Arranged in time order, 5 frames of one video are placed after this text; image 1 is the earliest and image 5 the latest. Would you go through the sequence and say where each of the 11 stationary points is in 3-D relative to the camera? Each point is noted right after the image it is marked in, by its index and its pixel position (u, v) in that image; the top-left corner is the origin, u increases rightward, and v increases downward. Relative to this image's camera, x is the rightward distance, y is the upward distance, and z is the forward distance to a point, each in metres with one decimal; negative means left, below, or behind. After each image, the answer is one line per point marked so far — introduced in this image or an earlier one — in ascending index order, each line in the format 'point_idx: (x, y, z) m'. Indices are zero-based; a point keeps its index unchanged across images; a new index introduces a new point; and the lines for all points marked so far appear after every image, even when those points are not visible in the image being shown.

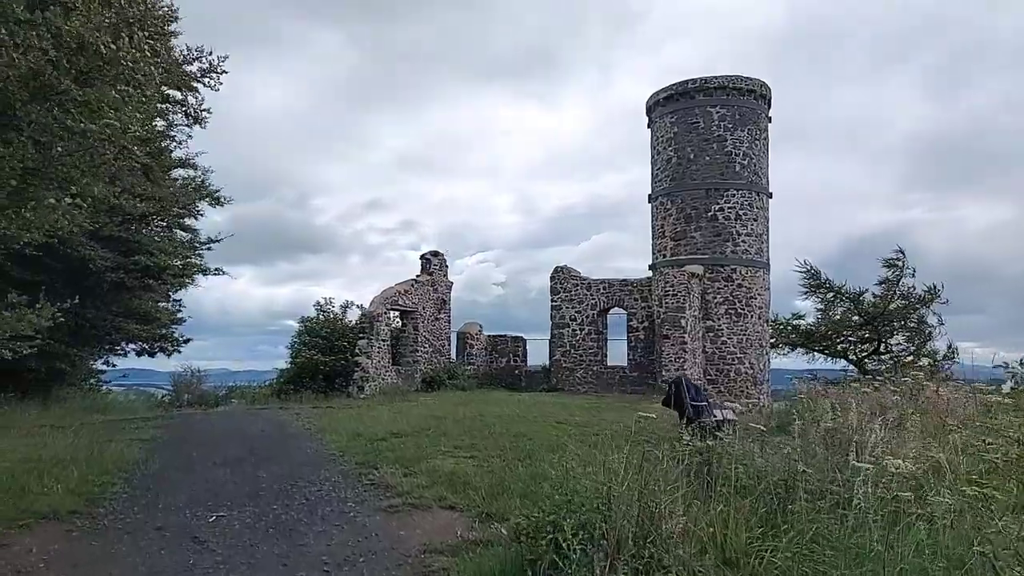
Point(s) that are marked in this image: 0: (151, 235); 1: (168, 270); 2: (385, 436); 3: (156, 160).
0: (-7.6, +1.1, +14.3) m
1: (-7.3, +0.4, +14.4) m
2: (-1.4, -1.7, +7.7) m
3: (-7.6, +2.7, +14.4) m
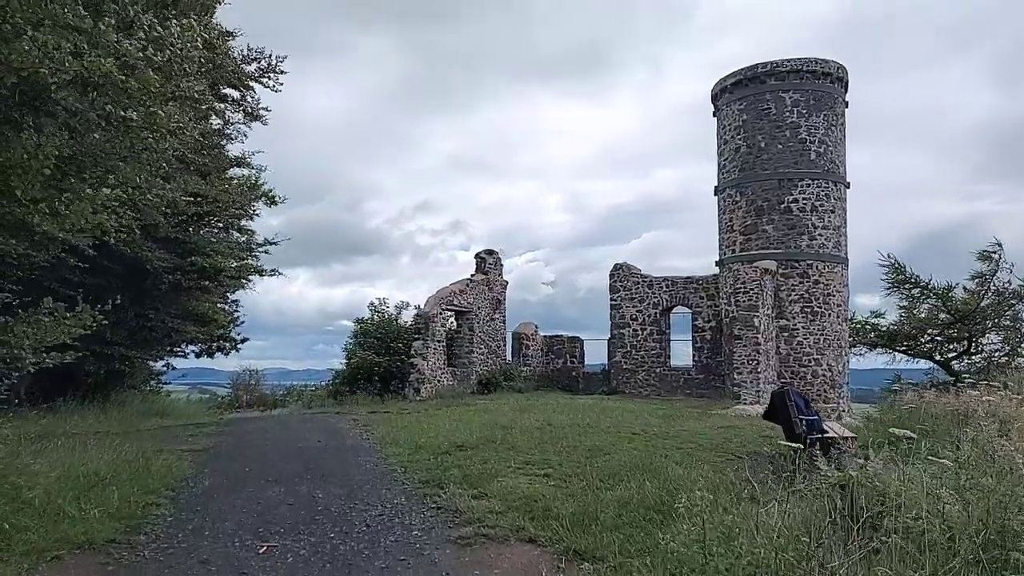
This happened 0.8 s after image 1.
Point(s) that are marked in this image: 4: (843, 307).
0: (-6.3, +1.1, +14.0) m
1: (-6.0, +0.4, +14.2) m
2: (-0.7, -1.7, +7.0) m
3: (-6.3, +2.7, +14.2) m
4: (+9.3, -0.5, +19.2) m
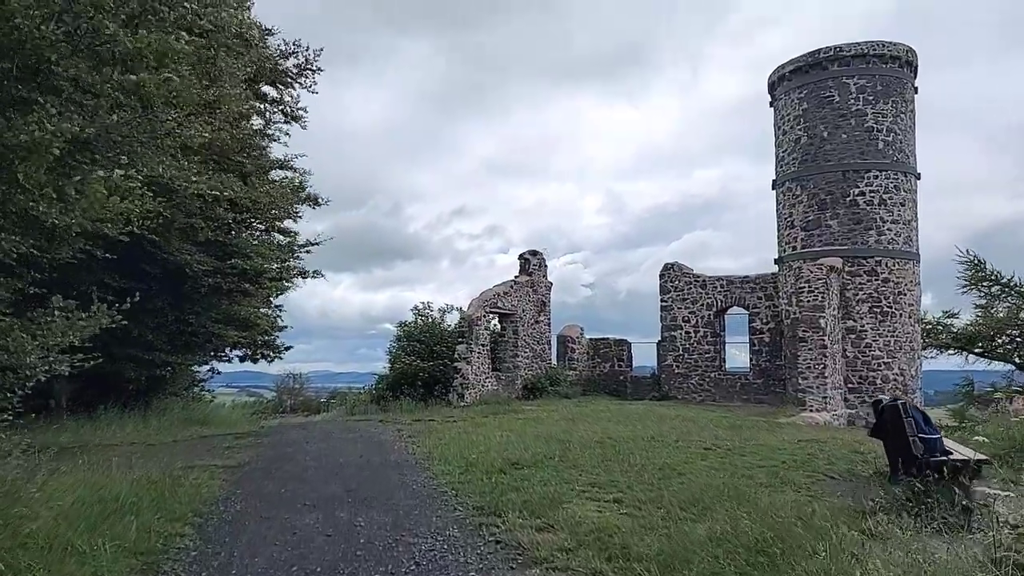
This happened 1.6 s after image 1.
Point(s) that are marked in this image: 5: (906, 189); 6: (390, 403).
0: (-5.3, +1.0, +13.6) m
1: (-5.0, +0.3, +13.8) m
2: (-0.1, -1.7, +6.3) m
3: (-5.4, +2.6, +13.8) m
4: (+10.6, -0.5, +17.9) m
5: (+10.4, +2.6, +18.0) m
6: (-3.6, -3.4, +19.8) m
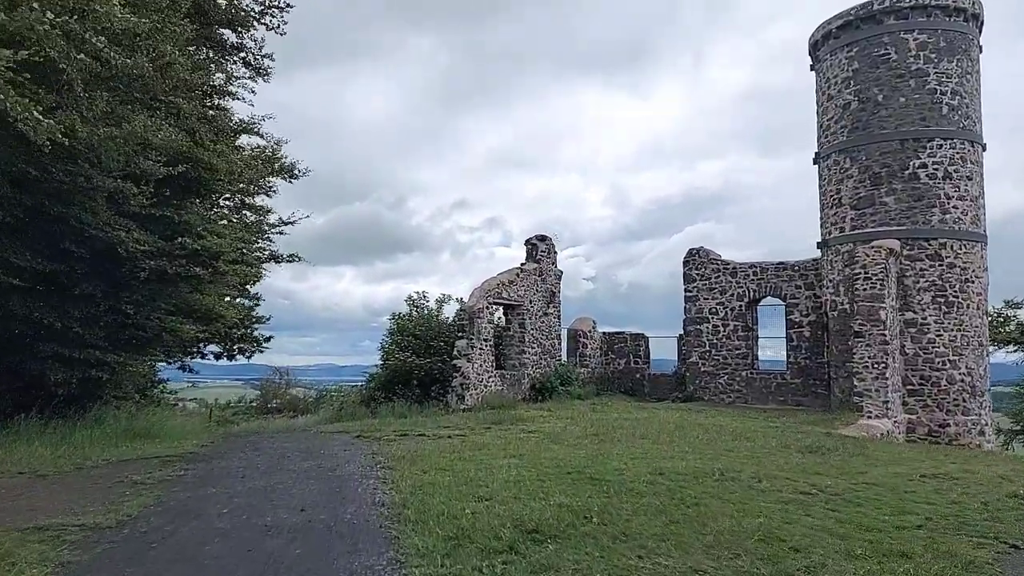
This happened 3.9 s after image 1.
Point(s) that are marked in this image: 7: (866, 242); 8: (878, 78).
0: (-5.2, +1.3, +11.3) m
1: (-4.9, +0.5, +11.5) m
2: (0.0, -1.5, +4.0) m
3: (-5.2, +2.9, +11.5) m
4: (+10.8, -0.2, +15.5) m
5: (+10.6, +2.9, +15.6) m
6: (-3.4, -3.1, +17.5) m
7: (+8.2, +1.1, +15.7) m
8: (+8.5, +4.9, +15.7) m
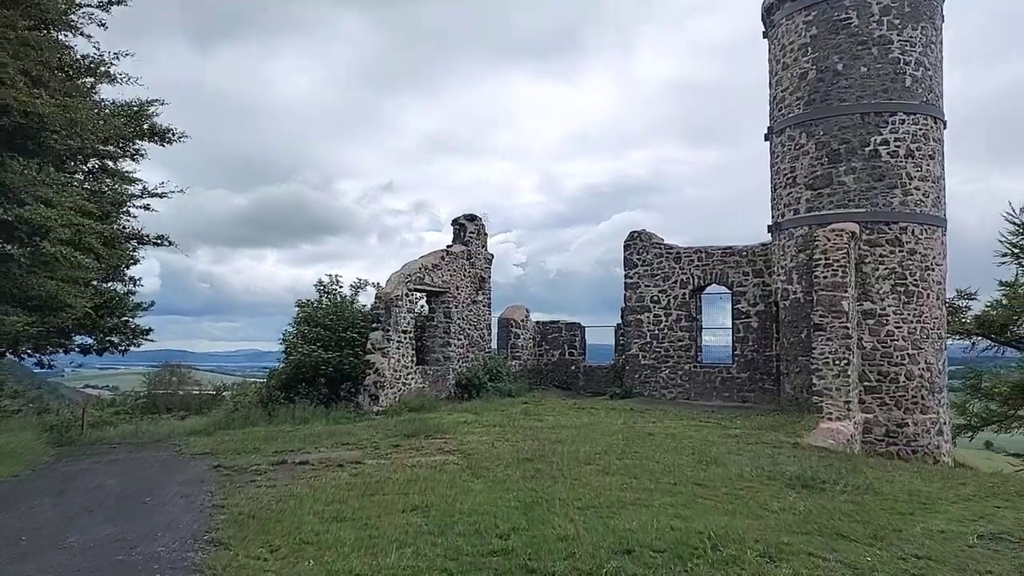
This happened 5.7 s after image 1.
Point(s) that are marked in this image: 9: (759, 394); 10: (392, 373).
0: (-6.3, +1.5, +8.7) m
1: (-6.0, +0.8, +8.9) m
2: (-0.4, -1.4, +1.9) m
3: (-6.3, +3.1, +8.8) m
4: (+9.1, +0.1, +14.4) m
5: (+9.0, +3.2, +14.4) m
6: (-5.2, -2.7, +15.1) m
7: (+6.6, +1.3, +14.3) m
8: (+6.9, +5.2, +14.3) m
9: (+6.0, -2.6, +16.3) m
10: (-2.8, -2.0, +15.8) m
